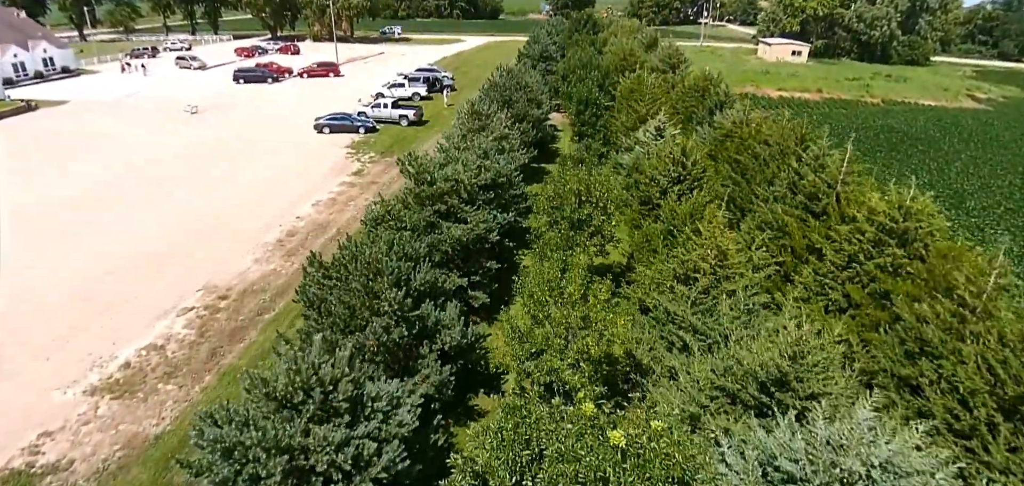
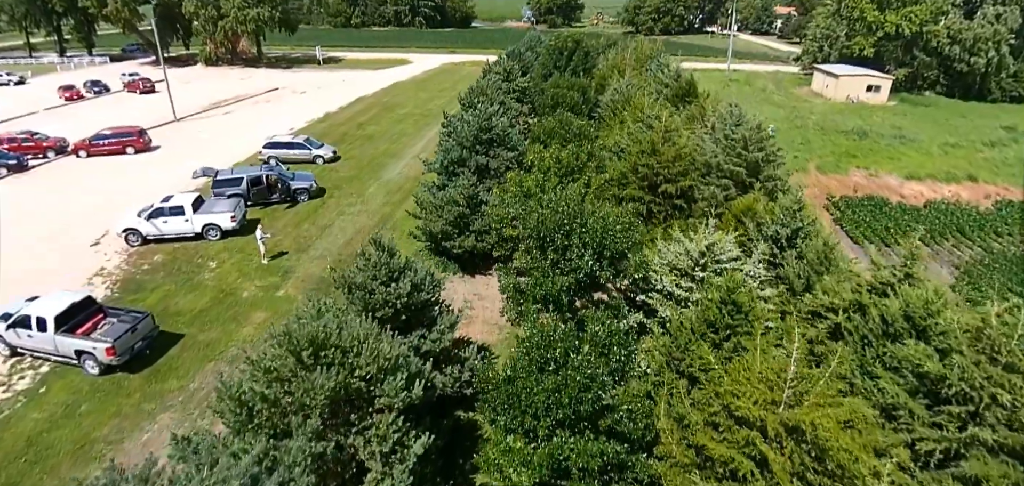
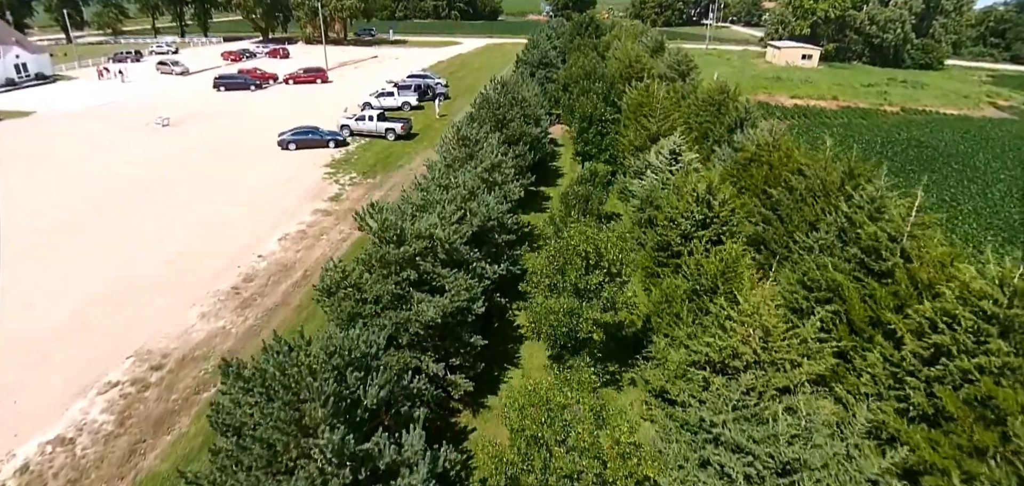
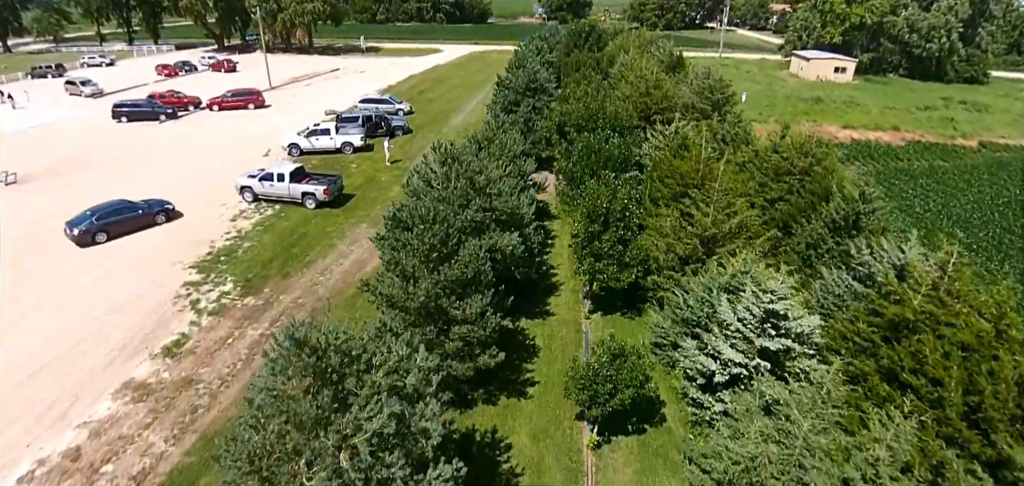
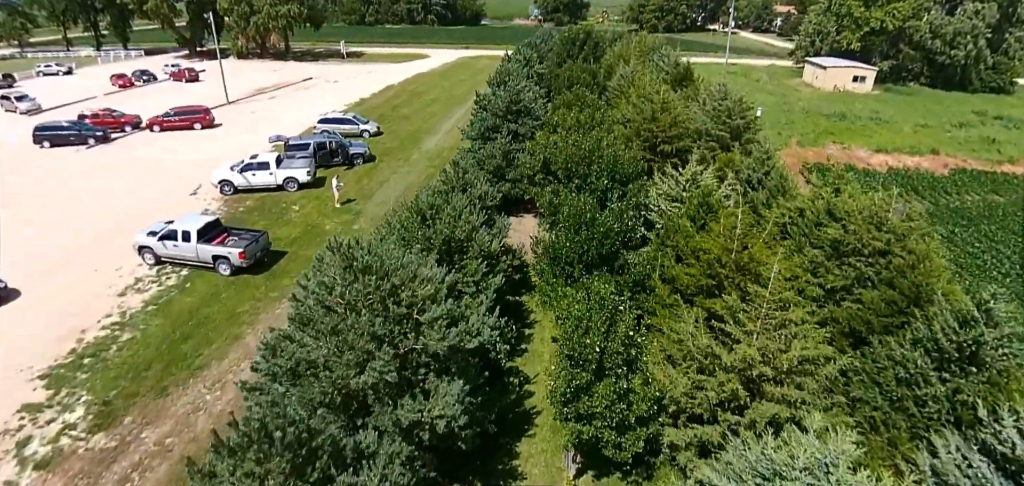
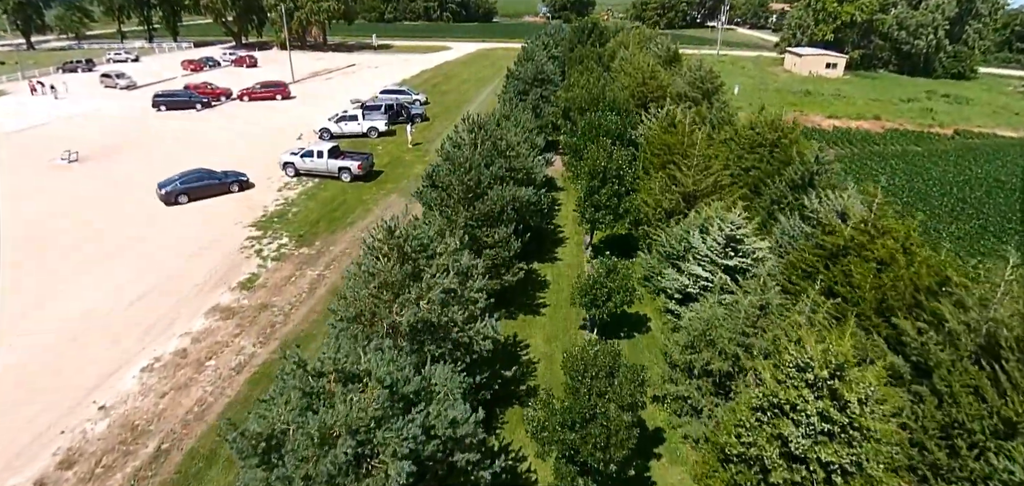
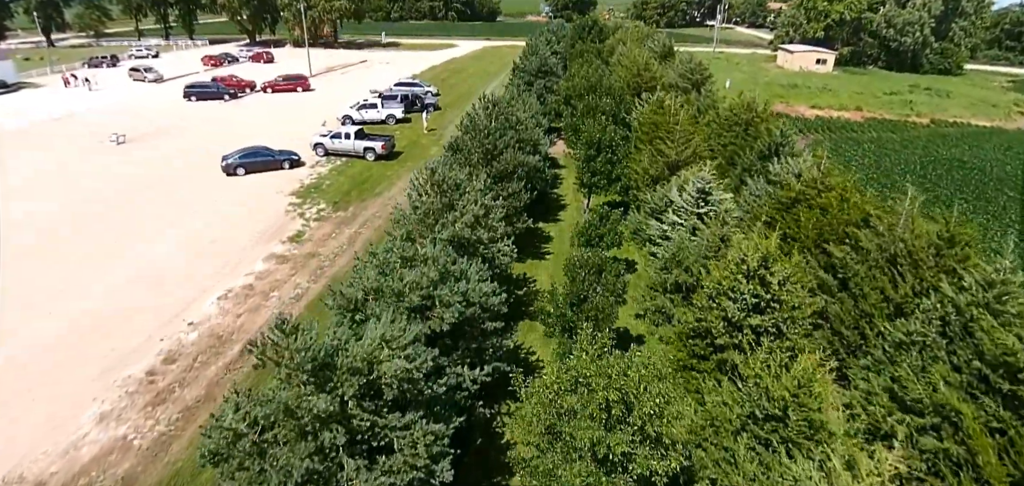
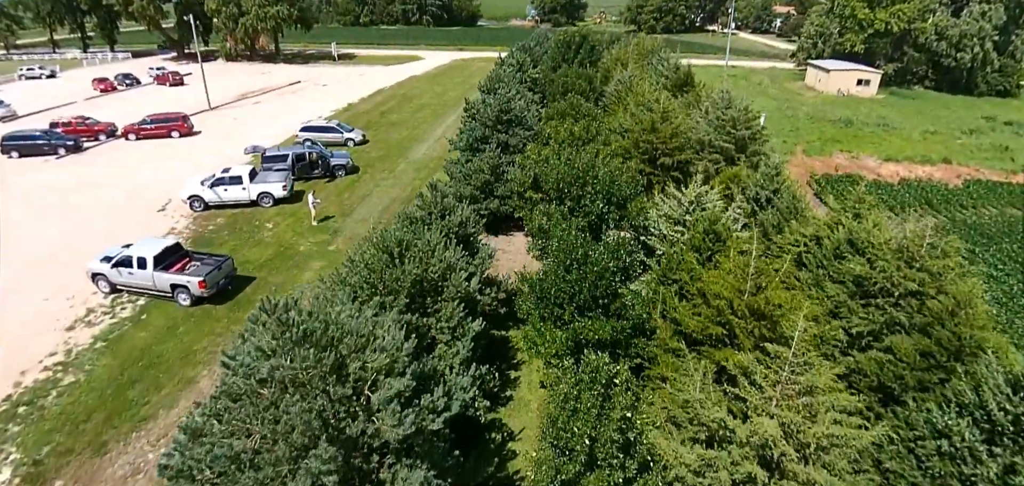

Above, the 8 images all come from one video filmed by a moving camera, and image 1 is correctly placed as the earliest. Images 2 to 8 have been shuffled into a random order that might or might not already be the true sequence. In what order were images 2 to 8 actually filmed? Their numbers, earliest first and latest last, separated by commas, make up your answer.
3, 7, 6, 4, 5, 8, 2
